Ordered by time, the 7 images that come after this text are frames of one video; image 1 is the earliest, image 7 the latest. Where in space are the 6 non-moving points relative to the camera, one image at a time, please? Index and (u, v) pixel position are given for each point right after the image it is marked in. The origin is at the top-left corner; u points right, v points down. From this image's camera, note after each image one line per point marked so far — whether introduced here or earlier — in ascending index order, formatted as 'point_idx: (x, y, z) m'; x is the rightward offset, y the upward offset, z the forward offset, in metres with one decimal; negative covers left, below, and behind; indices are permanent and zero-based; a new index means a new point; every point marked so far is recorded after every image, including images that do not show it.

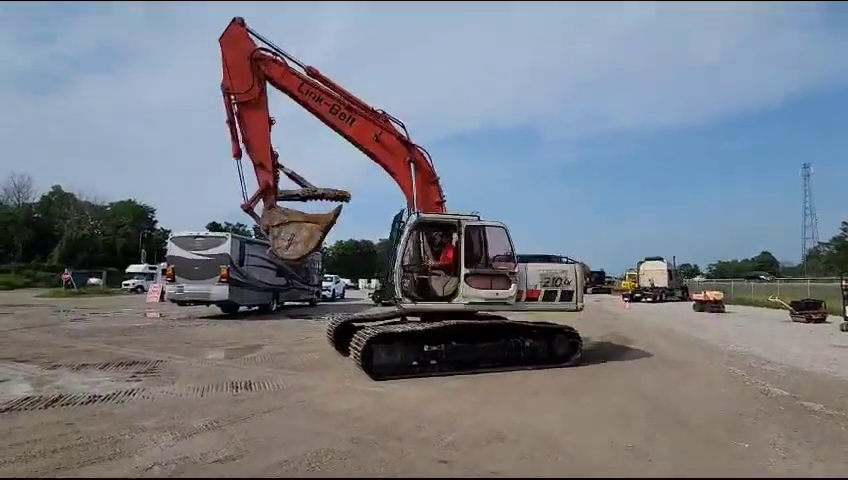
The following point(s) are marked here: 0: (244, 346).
0: (-5.4, -3.2, +12.9) m
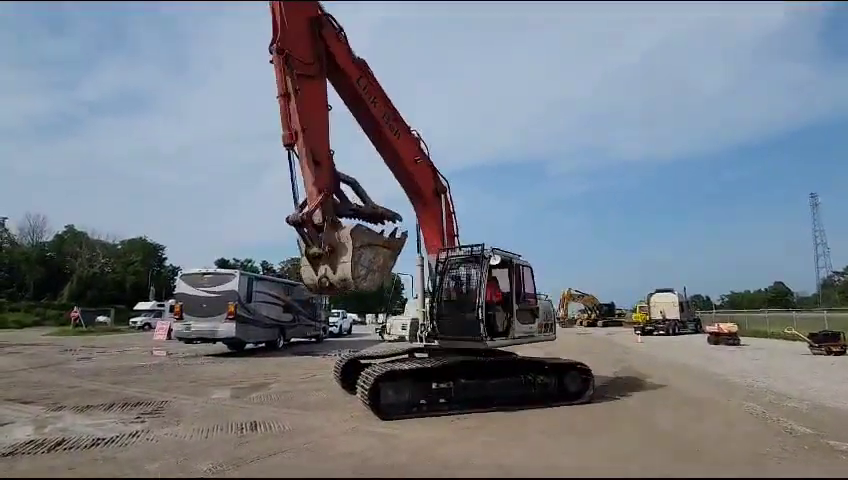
0: (-5.1, -4.3, +12.8) m
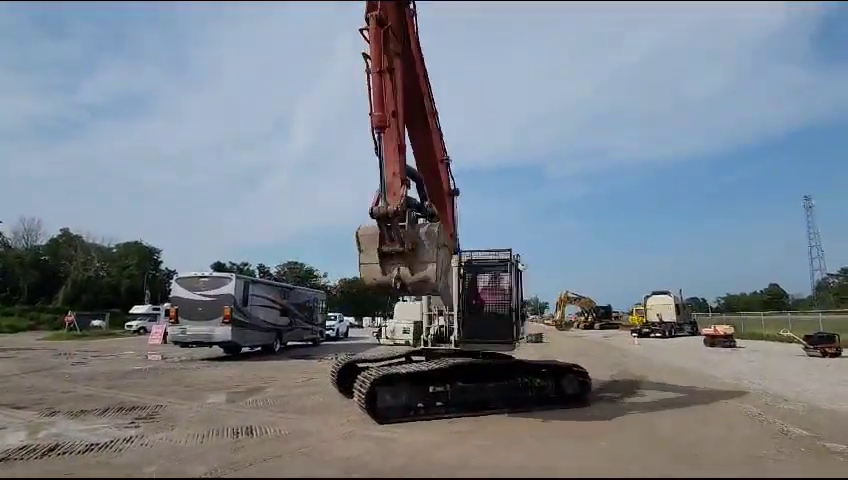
0: (-5.2, -4.3, +12.7) m
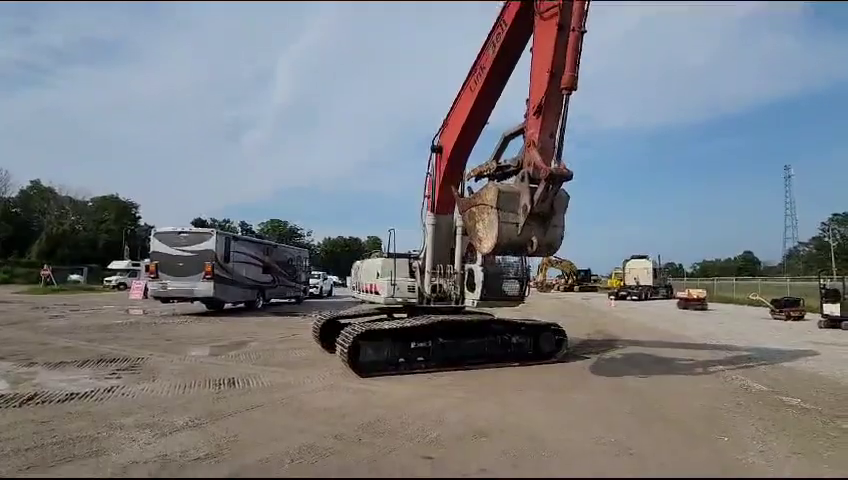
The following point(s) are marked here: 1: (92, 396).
0: (-5.8, -3.0, +12.8) m
1: (-5.3, -2.5, +7.0) m
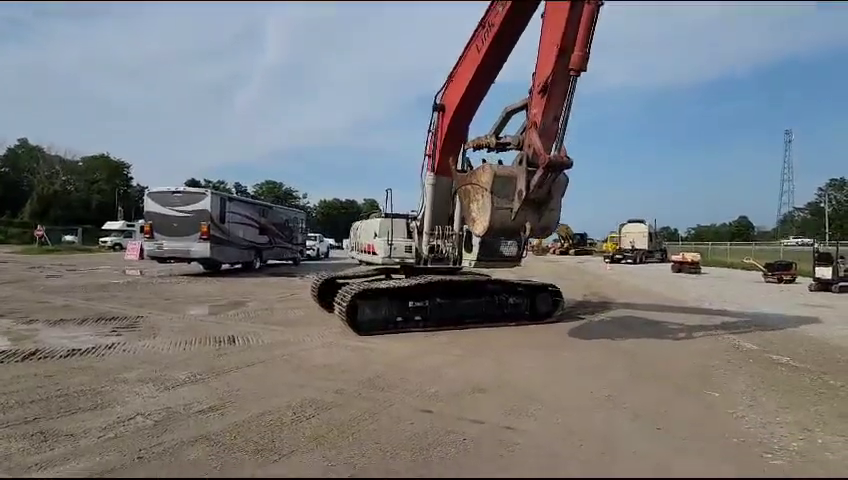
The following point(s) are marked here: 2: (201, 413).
0: (-5.9, -1.8, +12.8) m
1: (-5.4, -1.8, +7.0) m
2: (-2.4, -1.9, +4.7) m
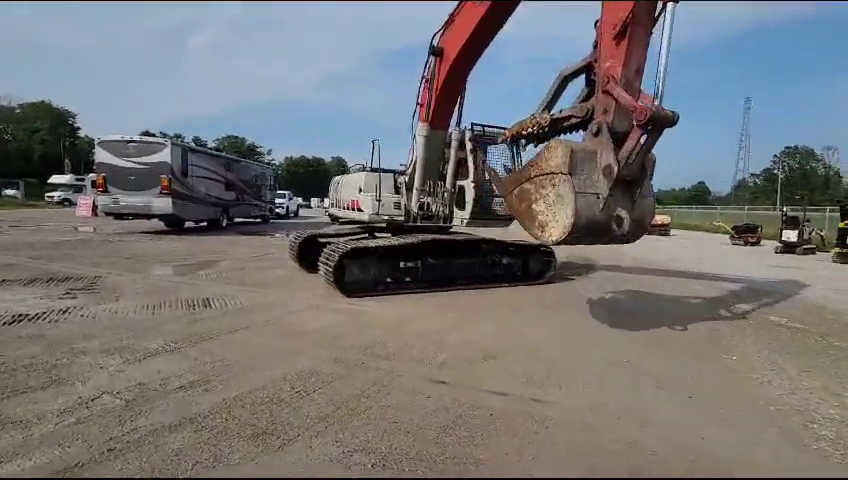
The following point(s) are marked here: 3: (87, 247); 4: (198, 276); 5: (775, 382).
0: (-6.3, -0.6, +11.9) m
1: (-5.4, -1.1, +6.1) m
2: (-2.3, -1.4, +4.0) m
3: (-10.7, -0.2, +13.8) m
4: (-5.1, -0.8, +9.8) m
5: (+3.9, -1.6, +4.8) m
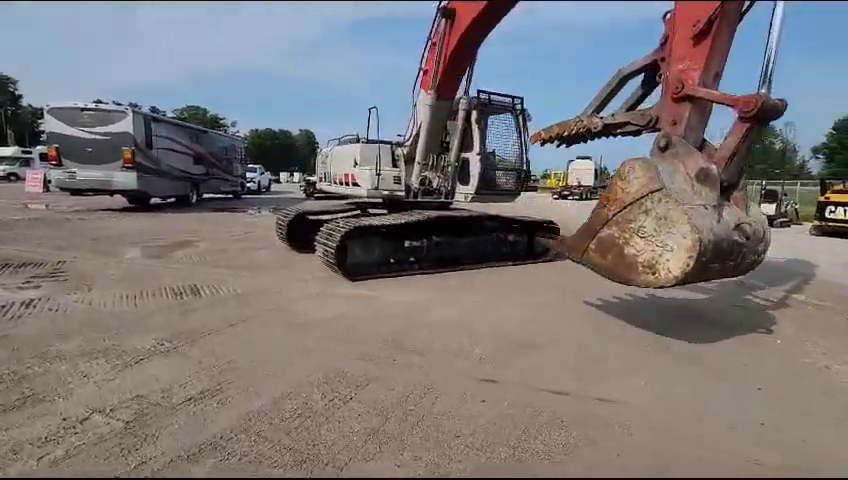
0: (-6.4, -0.1, +10.8) m
1: (-5.0, -0.9, +5.2) m
2: (-1.8, -1.3, +3.4) m
3: (-10.9, +0.4, +12.4) m
4: (-5.1, -0.4, +8.9) m
5: (+4.3, -1.3, +4.5) m
